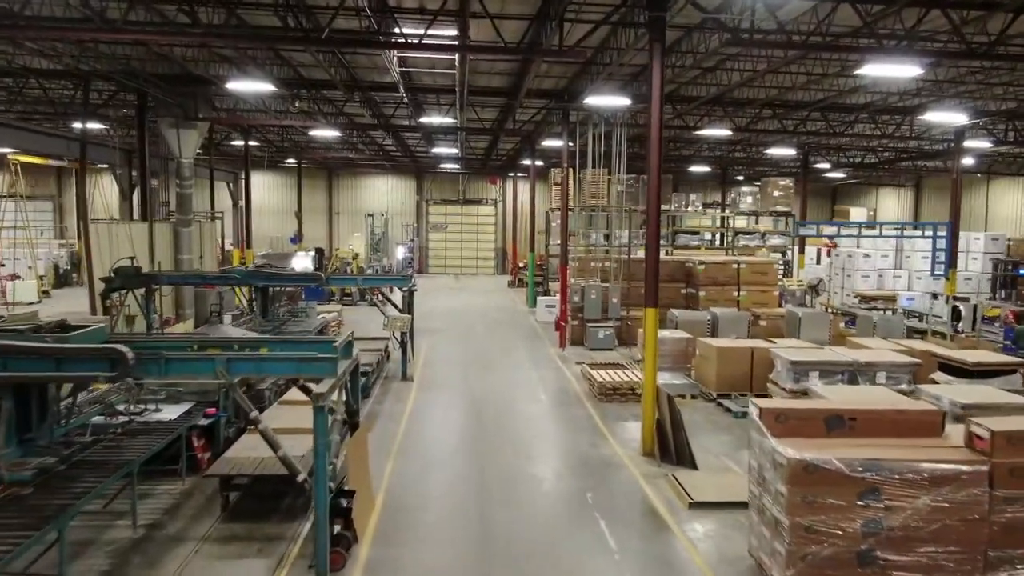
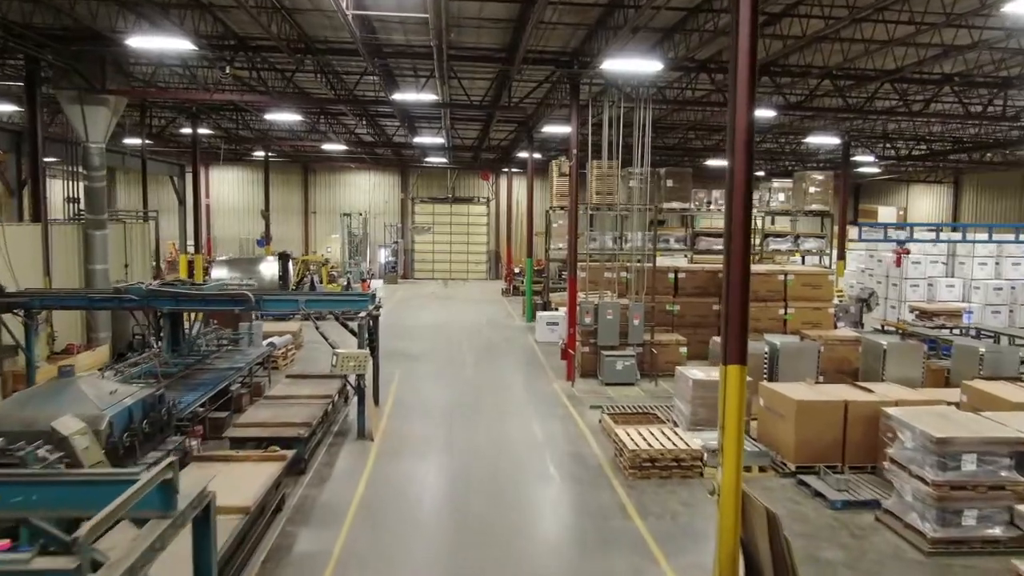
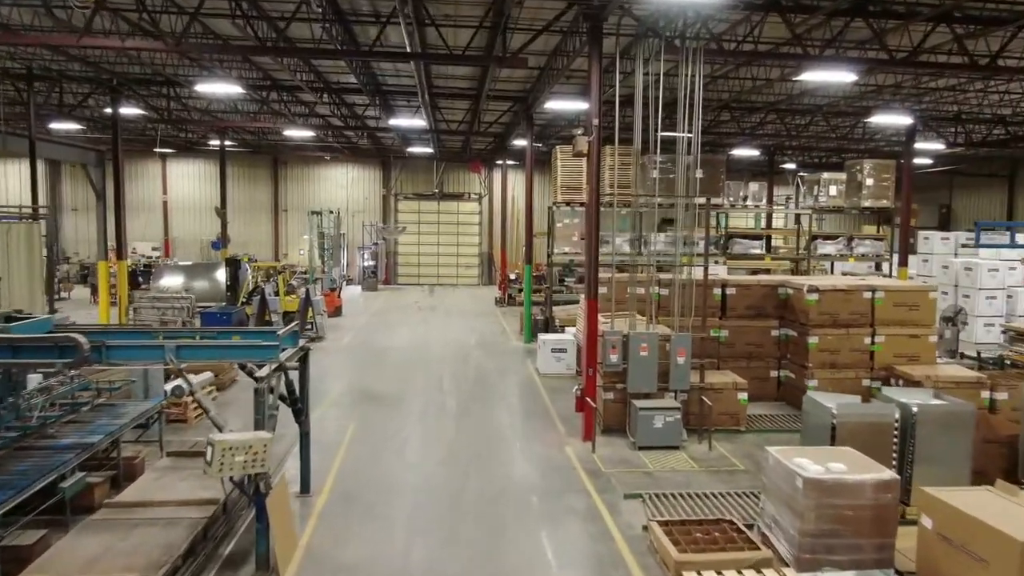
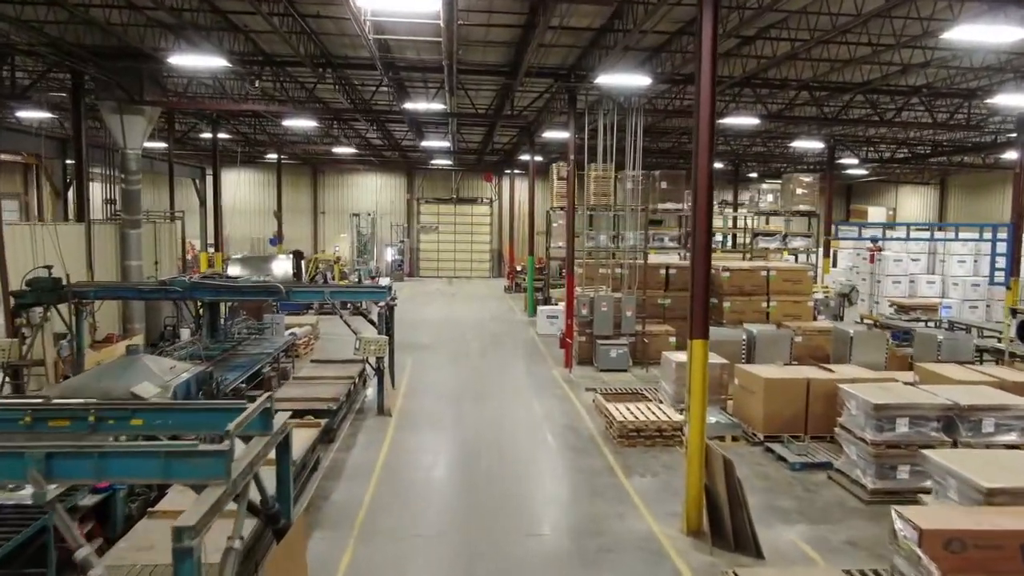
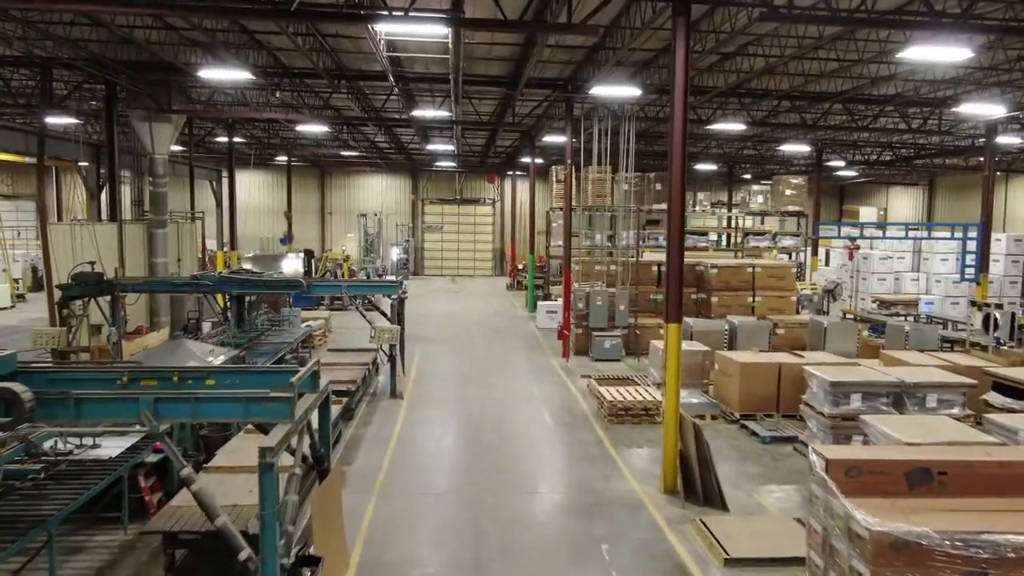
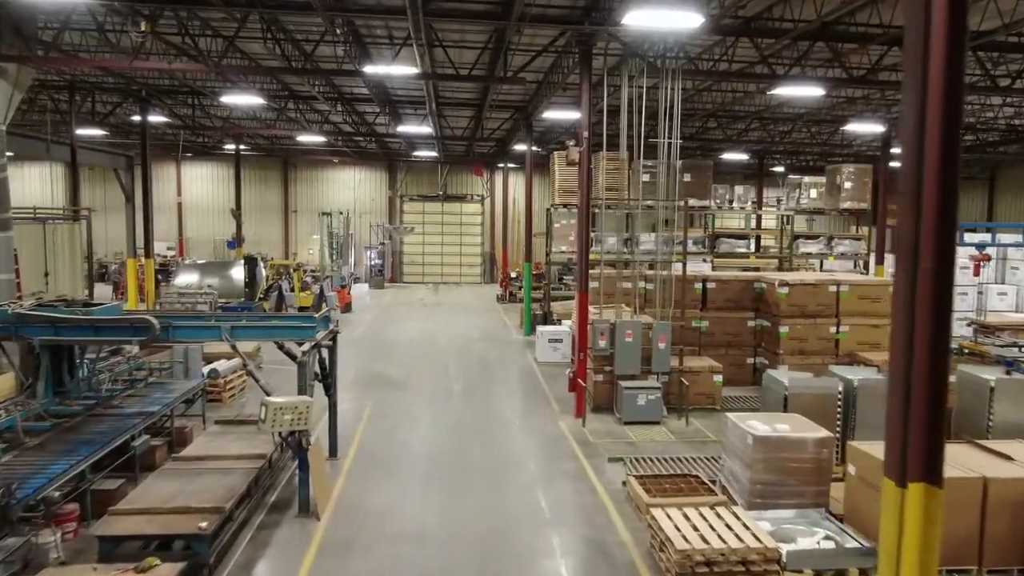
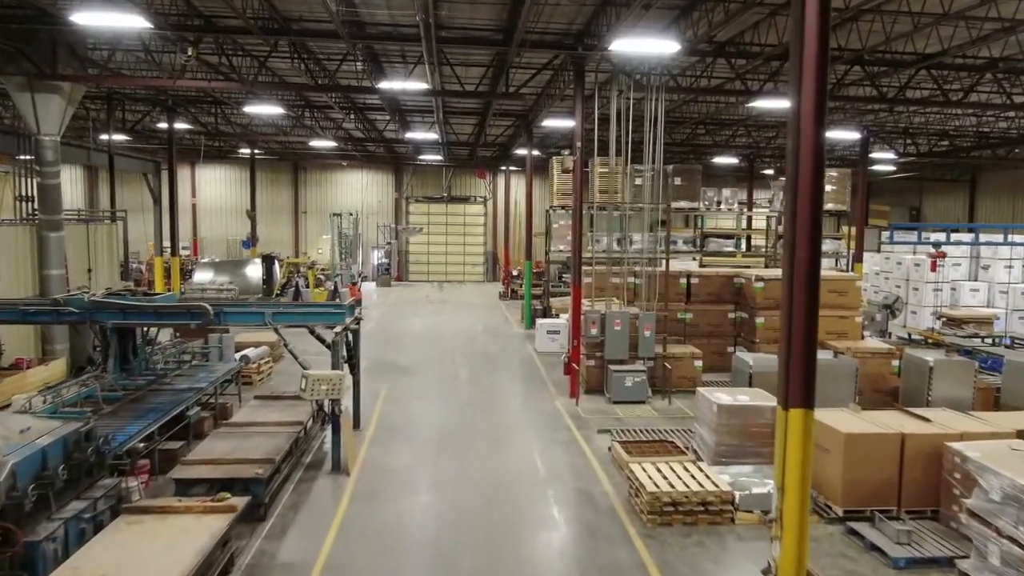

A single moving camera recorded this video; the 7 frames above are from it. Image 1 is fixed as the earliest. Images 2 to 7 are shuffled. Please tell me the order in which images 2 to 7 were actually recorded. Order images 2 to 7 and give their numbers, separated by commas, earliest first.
5, 4, 2, 7, 6, 3
